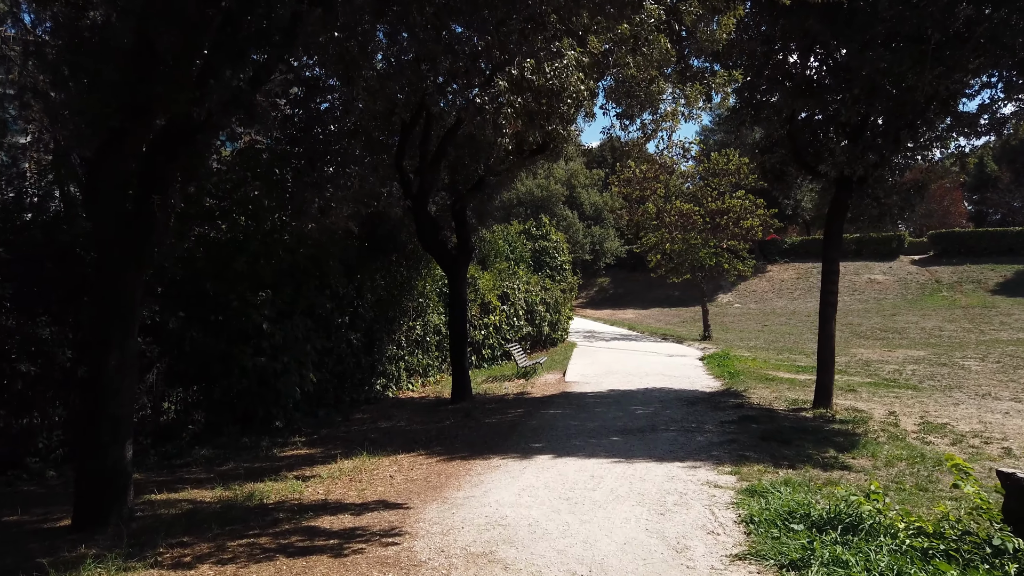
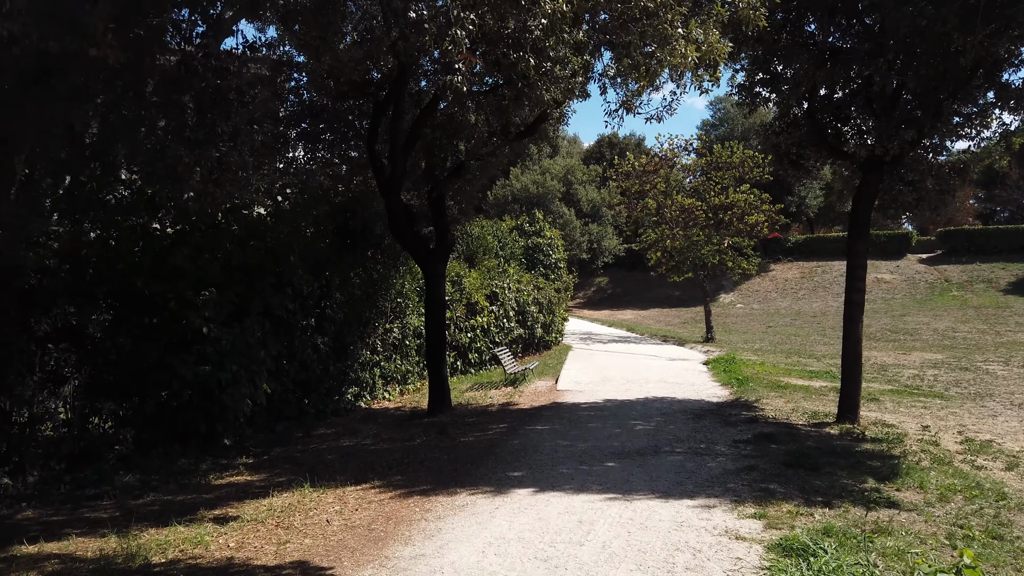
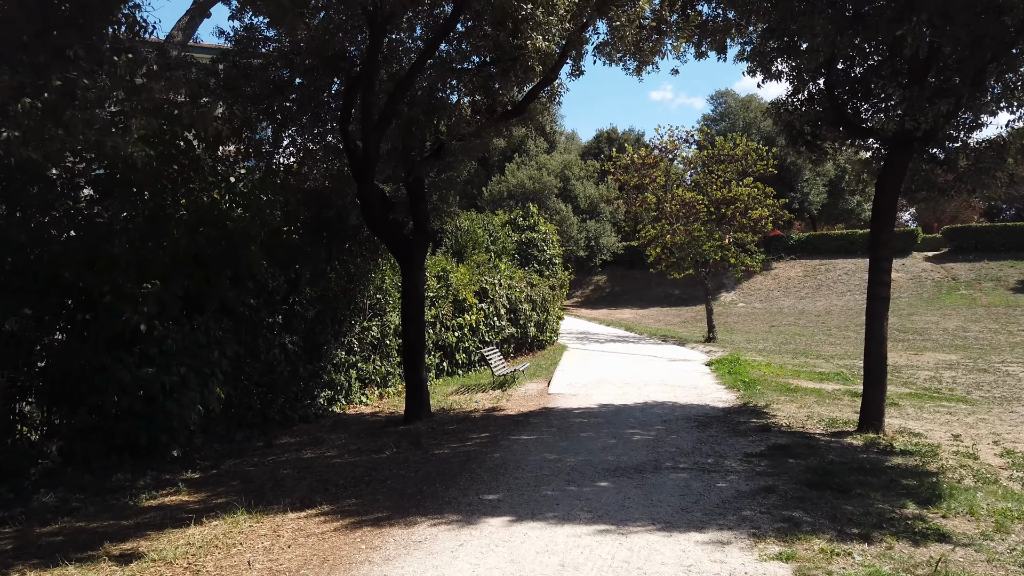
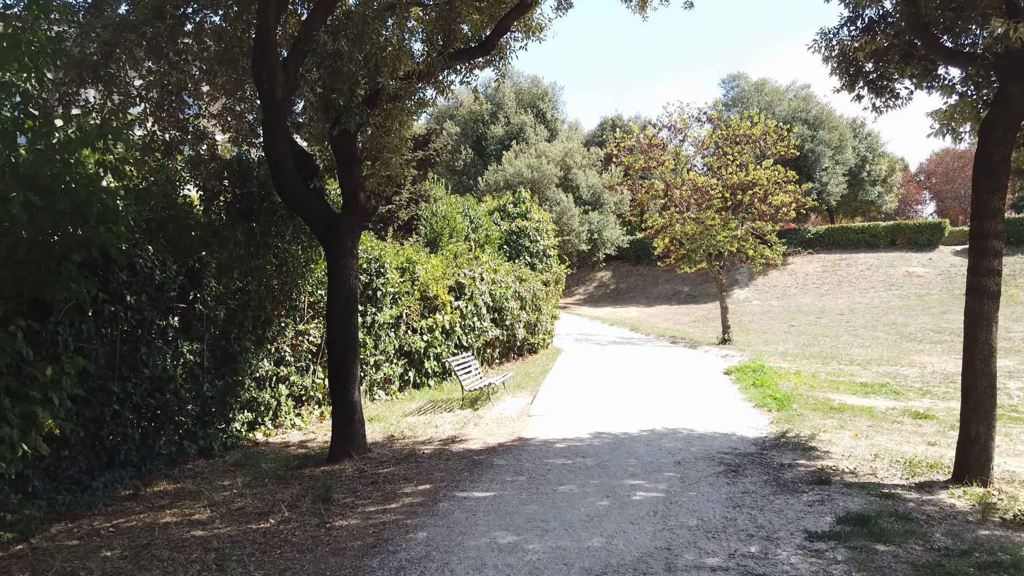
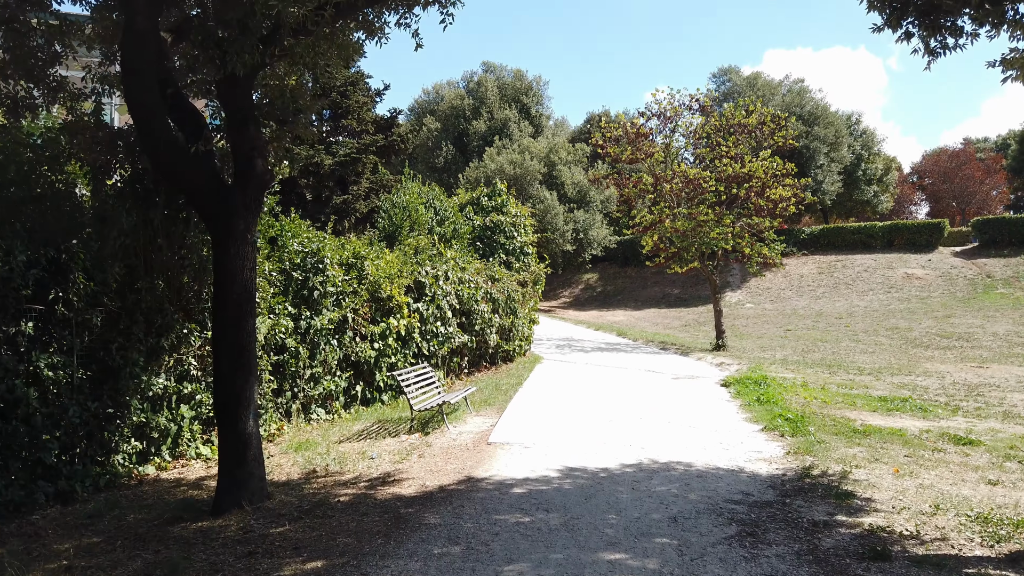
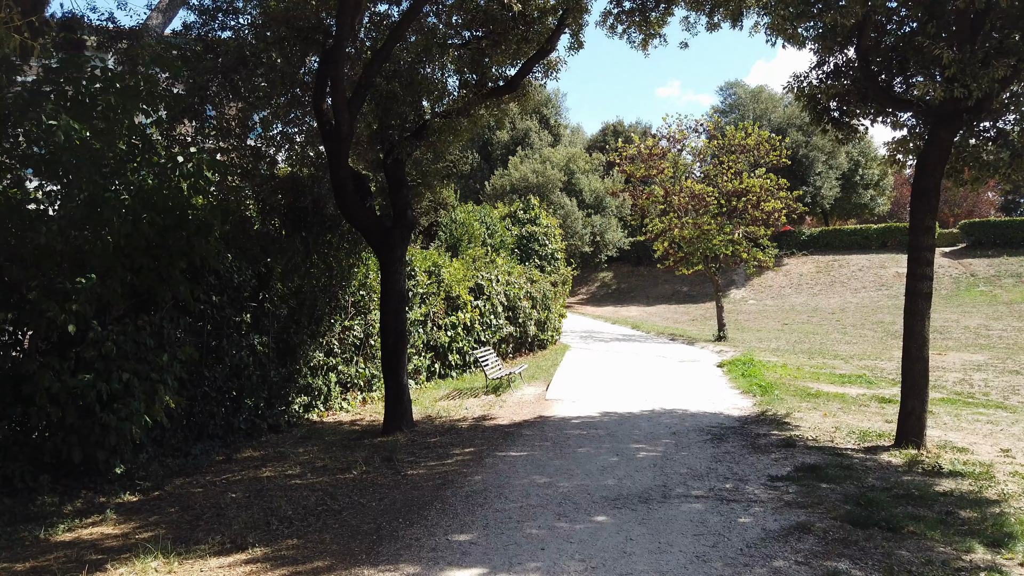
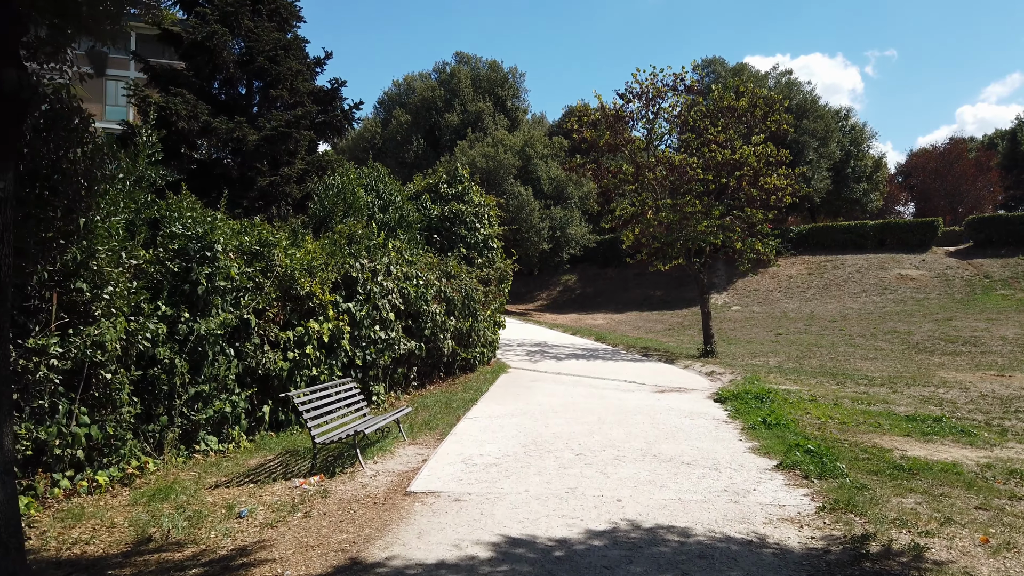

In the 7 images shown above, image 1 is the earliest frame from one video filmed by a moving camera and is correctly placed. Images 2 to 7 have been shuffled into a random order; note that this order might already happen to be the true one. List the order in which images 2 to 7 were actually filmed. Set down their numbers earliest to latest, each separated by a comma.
2, 3, 6, 4, 5, 7
